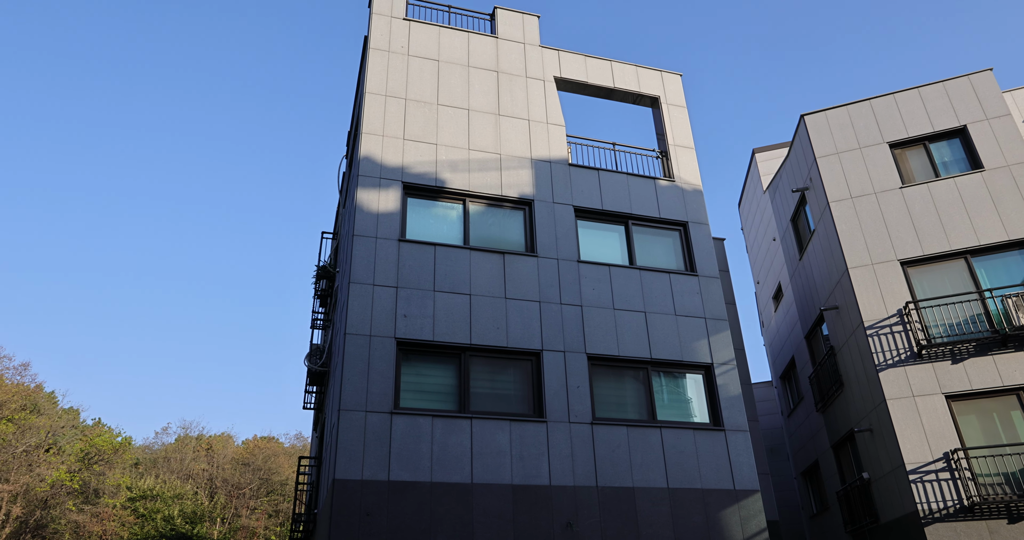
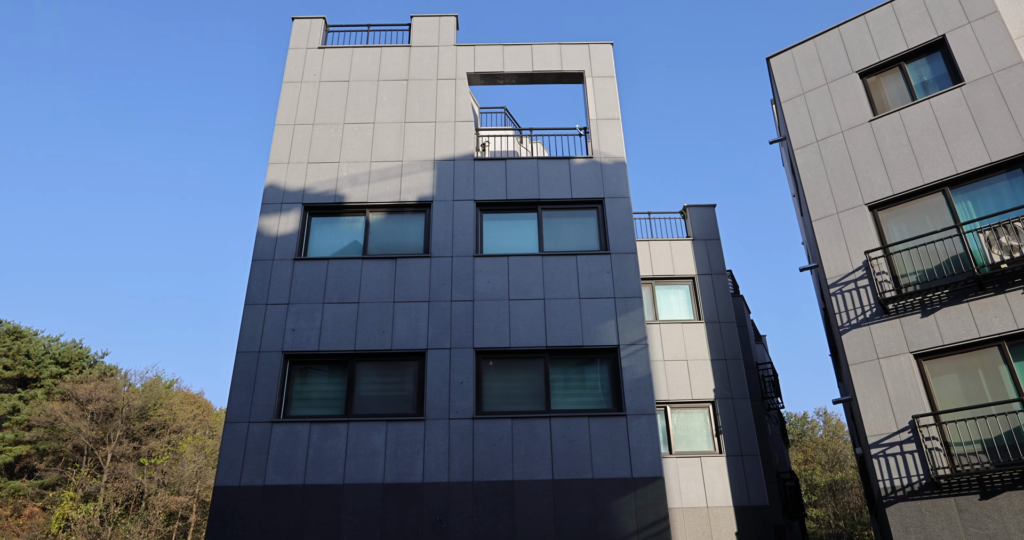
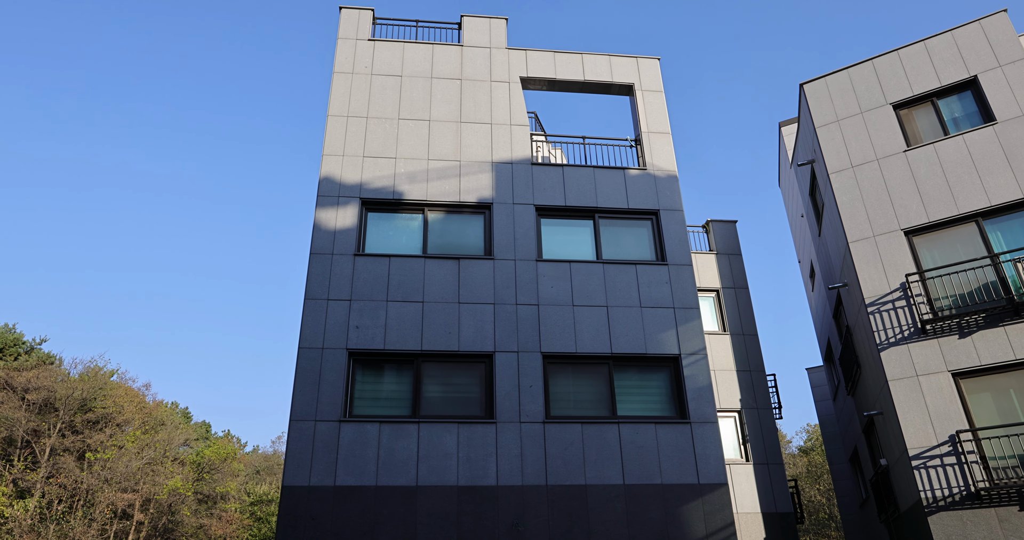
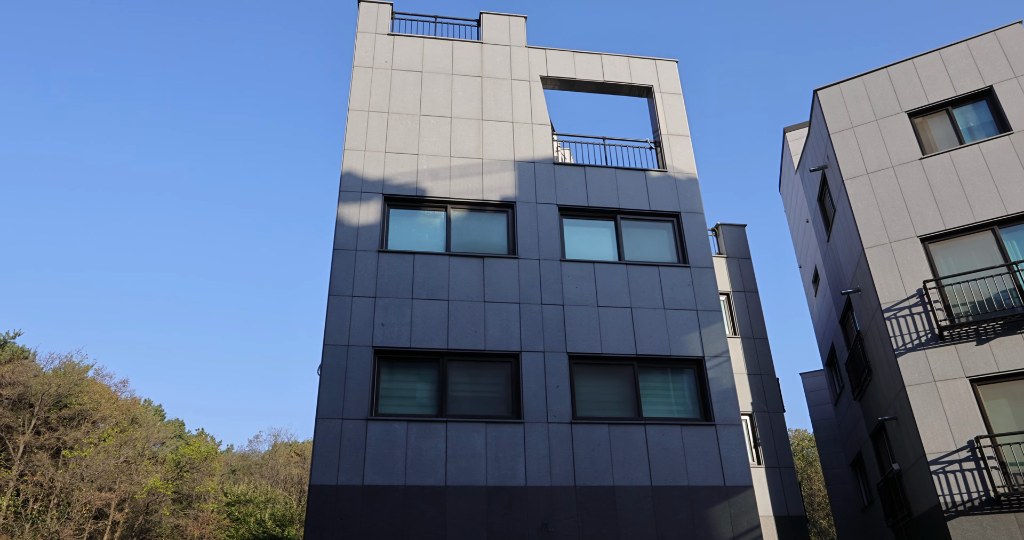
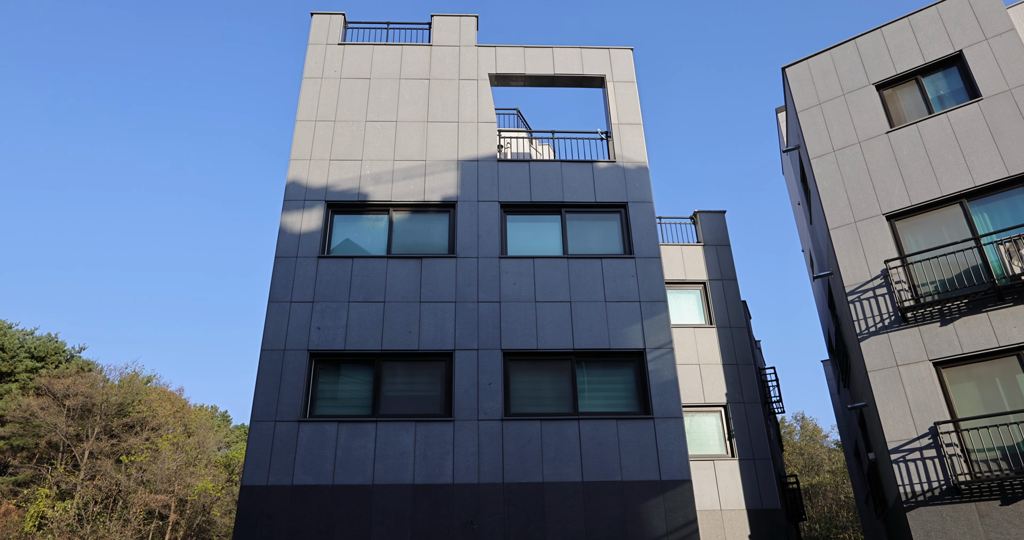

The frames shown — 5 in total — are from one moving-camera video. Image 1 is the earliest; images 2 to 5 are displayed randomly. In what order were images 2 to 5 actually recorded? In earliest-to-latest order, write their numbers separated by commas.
4, 3, 5, 2
